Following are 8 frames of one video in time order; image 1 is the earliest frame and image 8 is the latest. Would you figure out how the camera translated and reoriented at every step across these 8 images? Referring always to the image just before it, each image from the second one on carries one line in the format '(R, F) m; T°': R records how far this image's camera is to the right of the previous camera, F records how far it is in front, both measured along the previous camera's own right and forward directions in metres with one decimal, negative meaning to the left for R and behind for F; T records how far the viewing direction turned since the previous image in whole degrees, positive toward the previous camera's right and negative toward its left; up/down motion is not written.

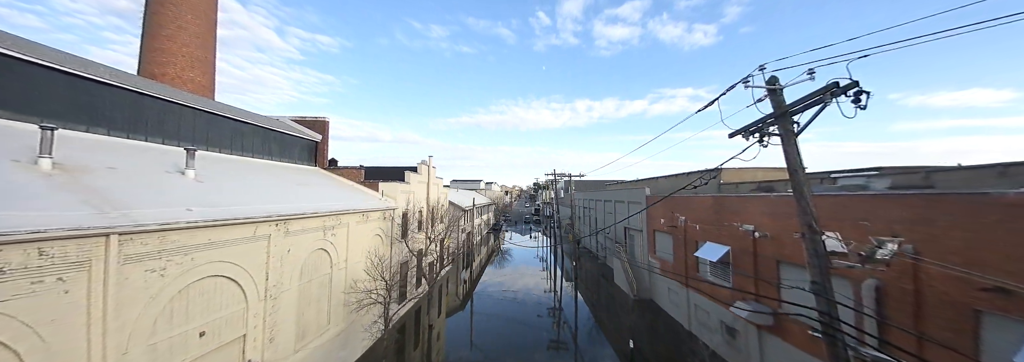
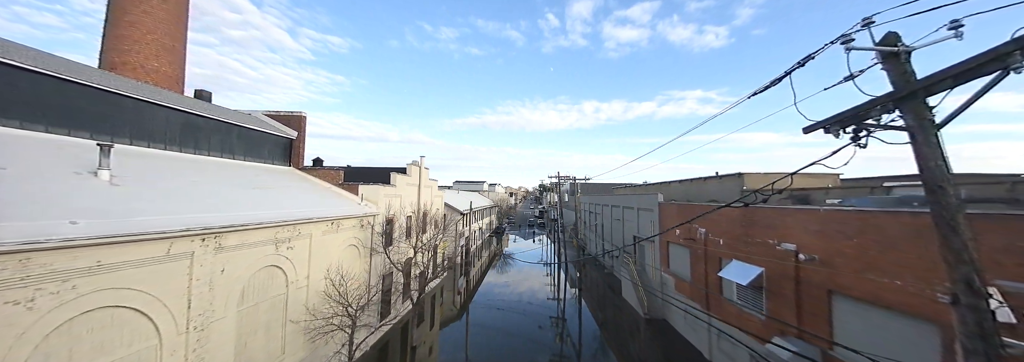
(+0.4, +1.4) m; -1°
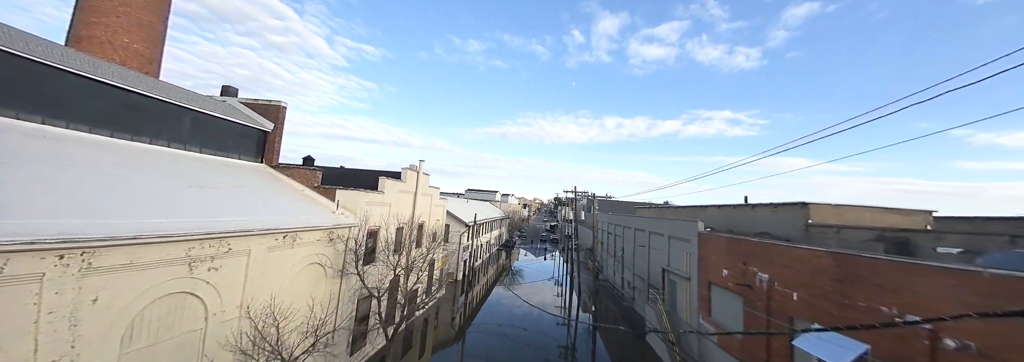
(+0.3, +2.0) m; -3°
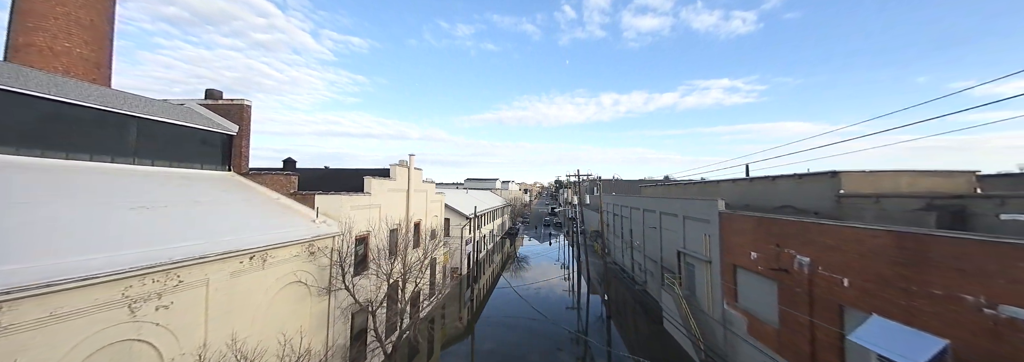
(0.0, +1.0) m; 0°
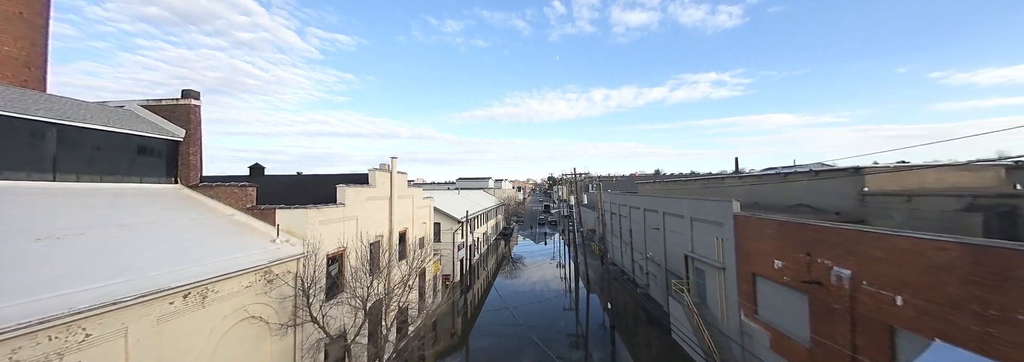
(0.0, +1.1) m; +1°
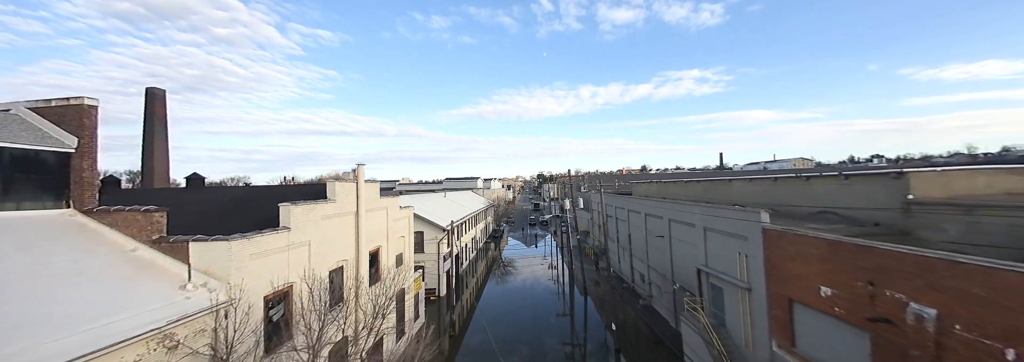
(0.0, +1.6) m; +2°
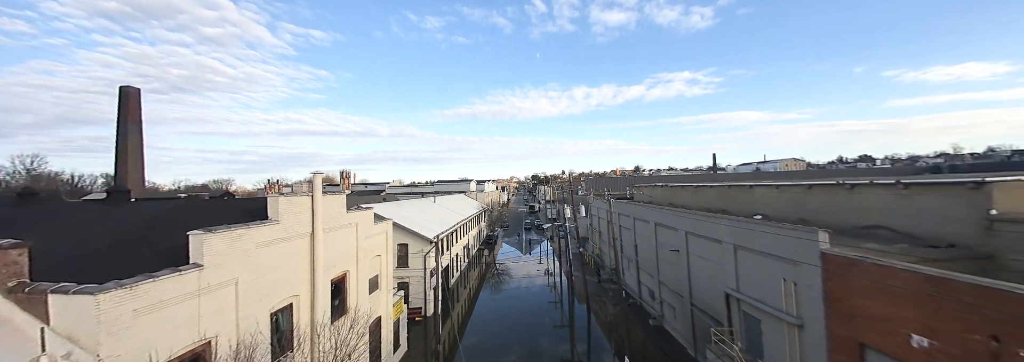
(0.0, +1.7) m; +1°
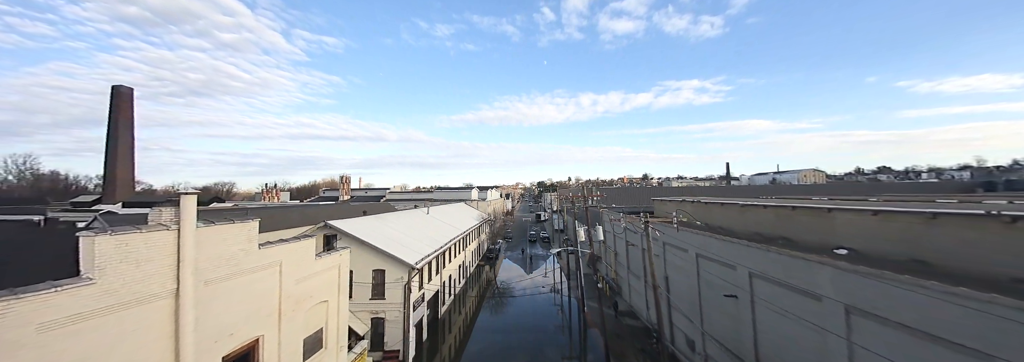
(+0.2, +2.7) m; -1°
